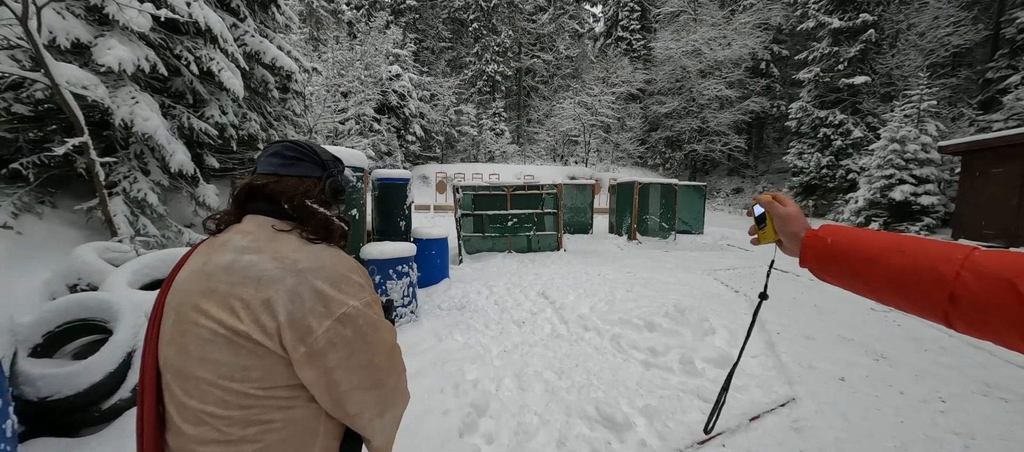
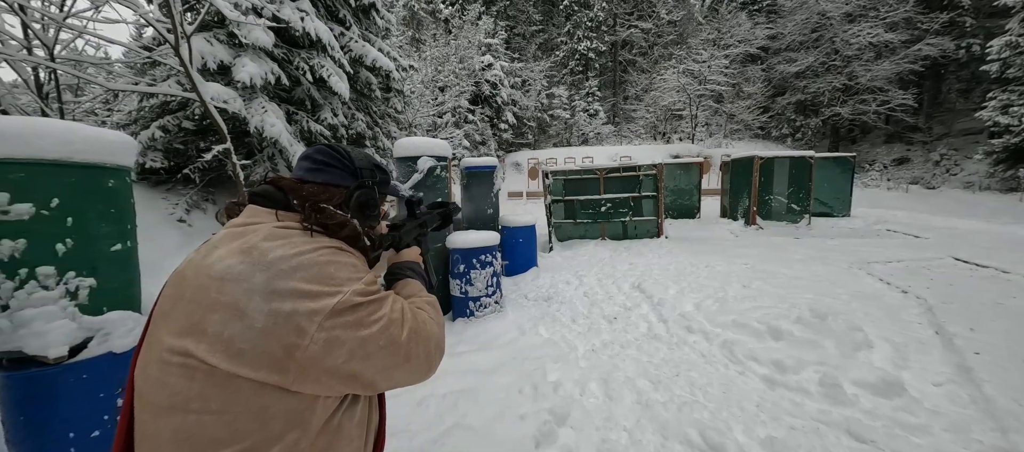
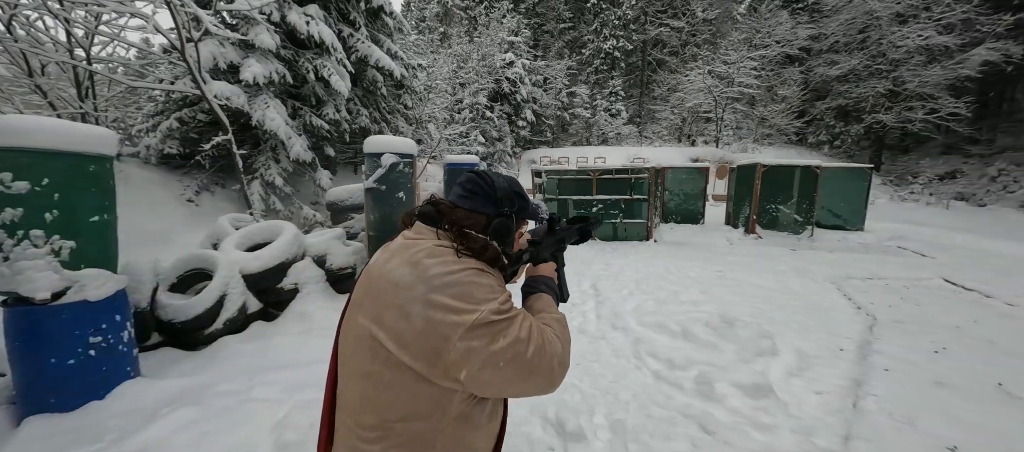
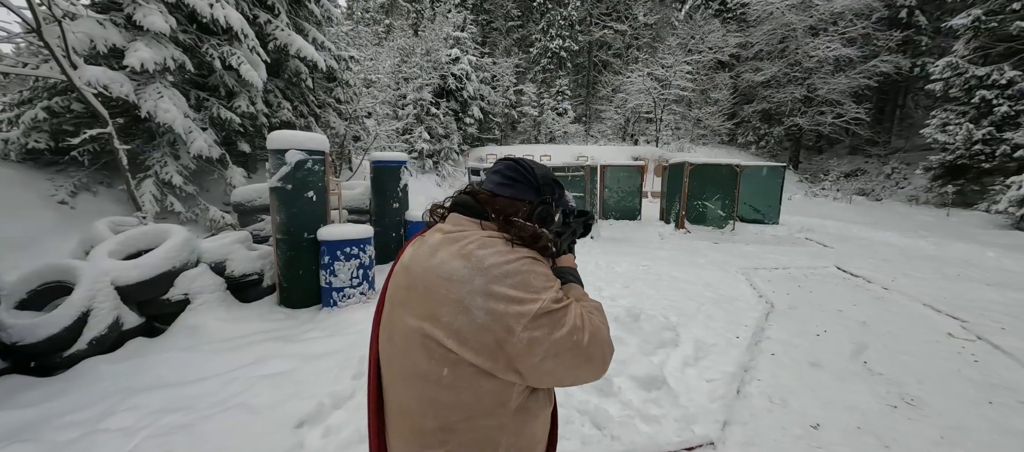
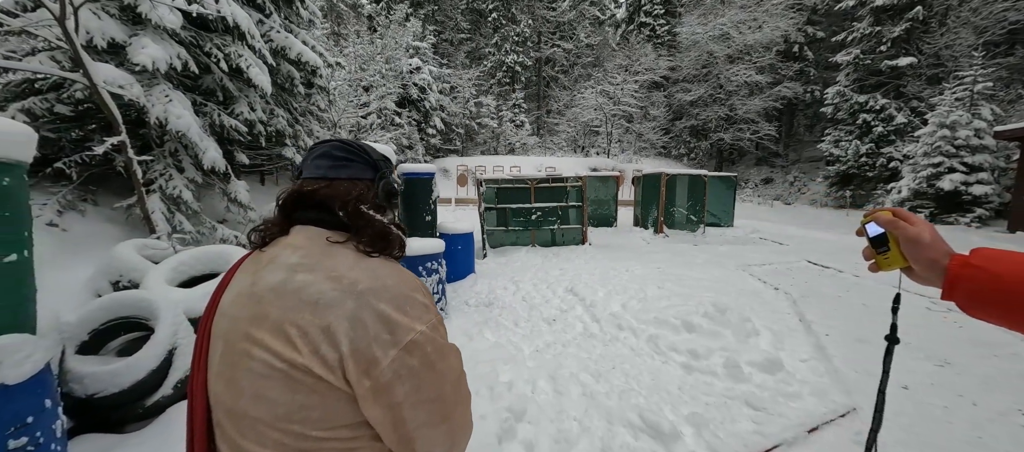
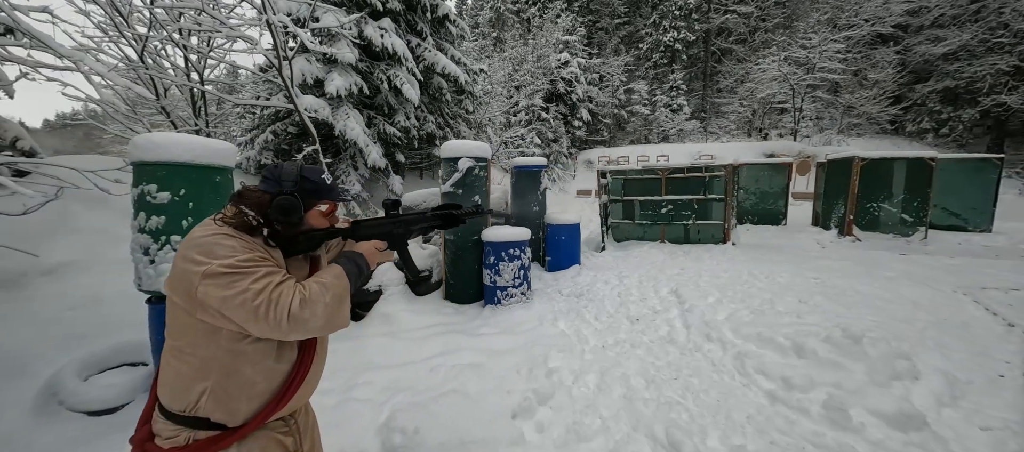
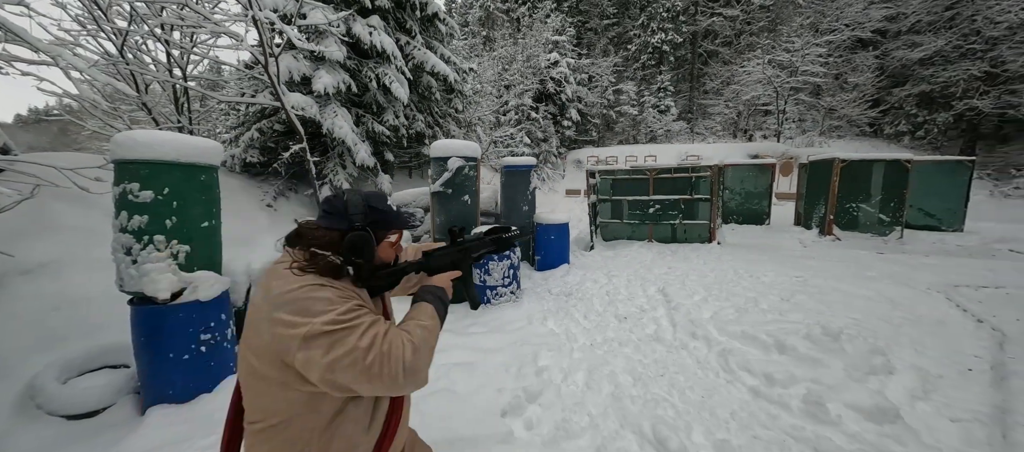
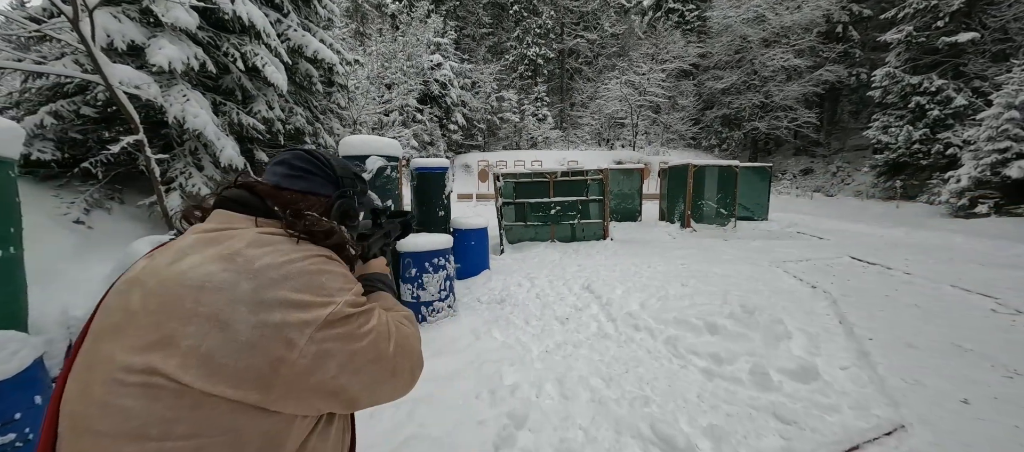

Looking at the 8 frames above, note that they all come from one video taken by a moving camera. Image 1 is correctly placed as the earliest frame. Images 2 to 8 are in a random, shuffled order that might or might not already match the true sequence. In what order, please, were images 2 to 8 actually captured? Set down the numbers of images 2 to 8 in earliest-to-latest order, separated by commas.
5, 8, 2, 6, 7, 3, 4
